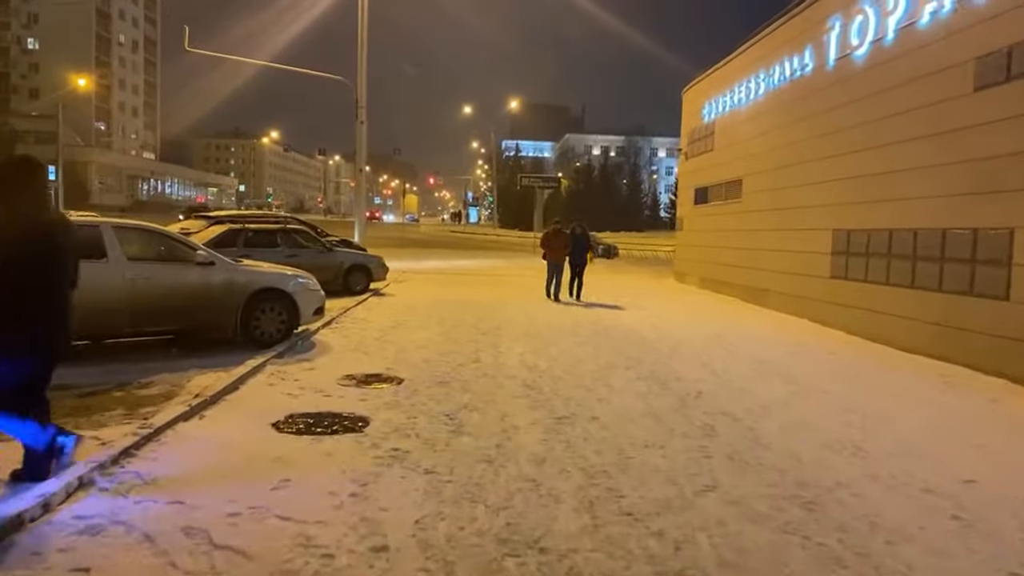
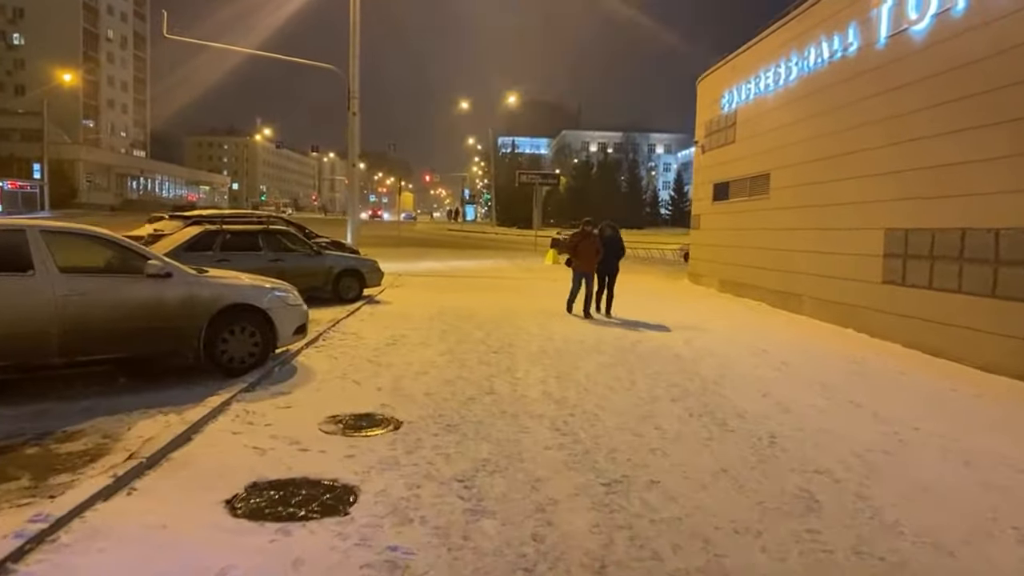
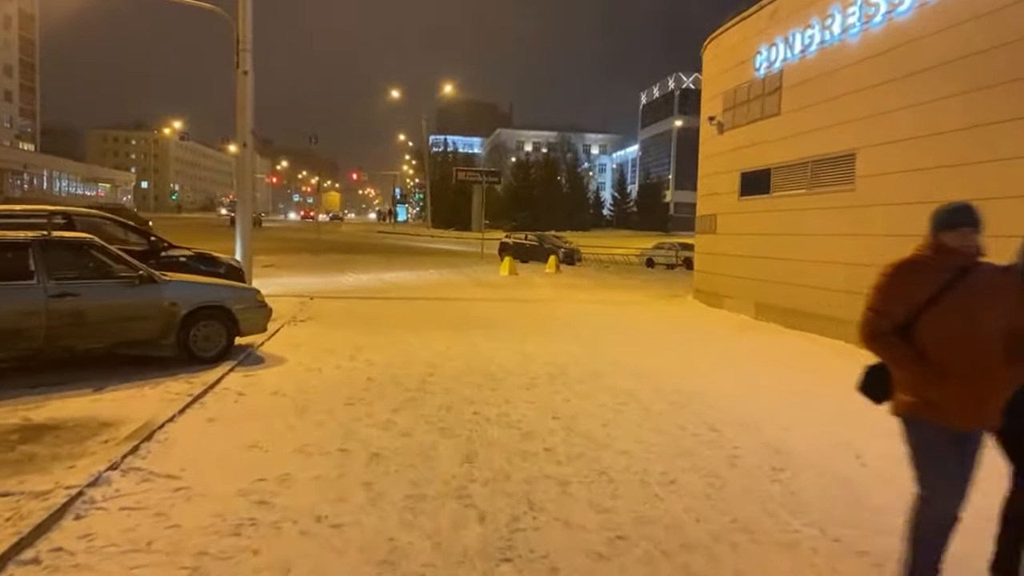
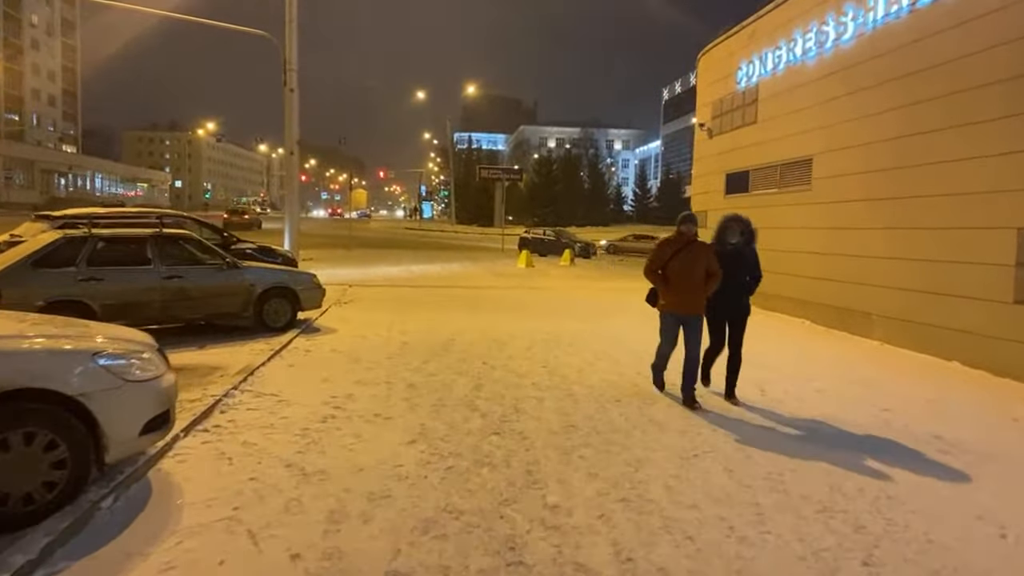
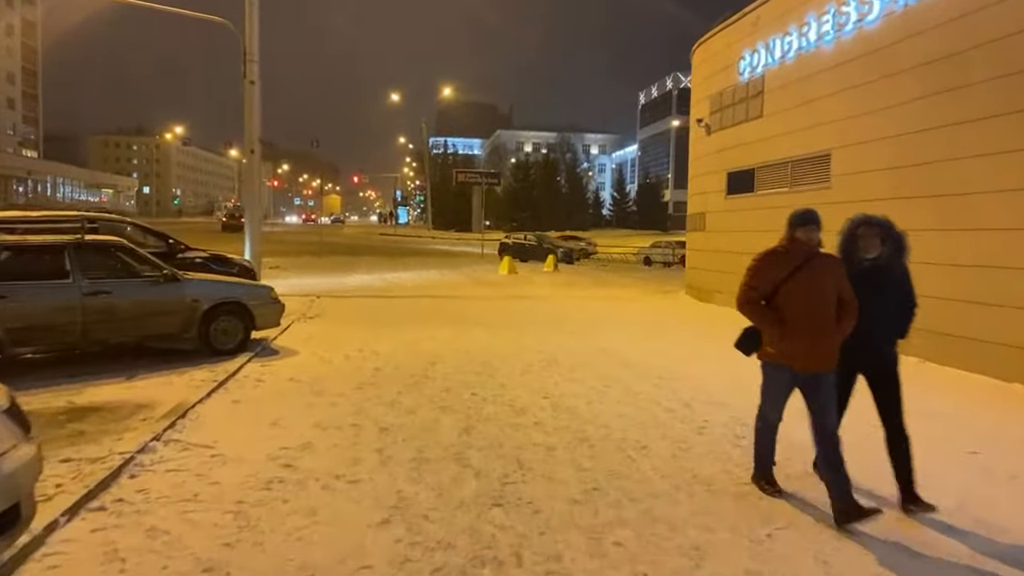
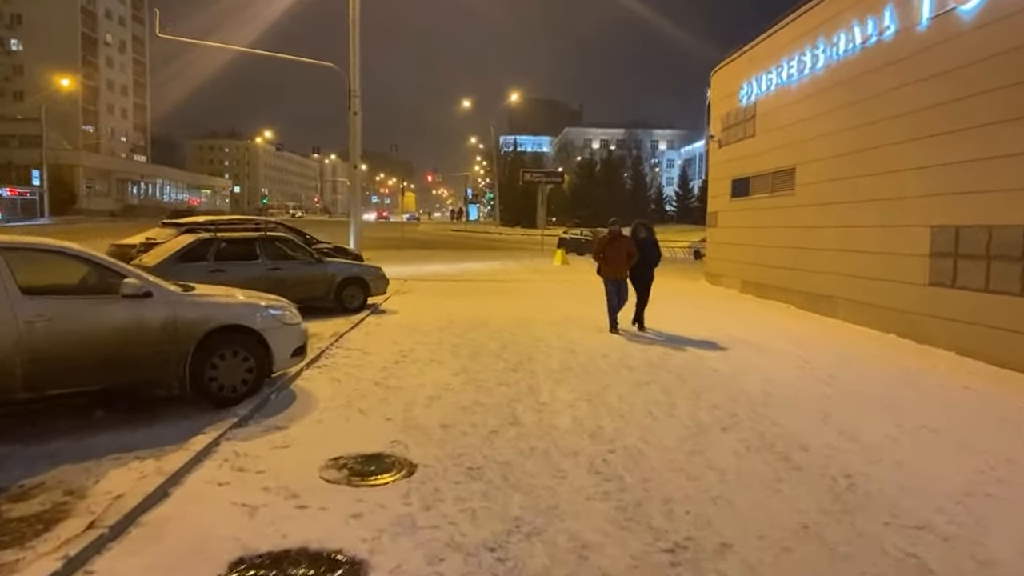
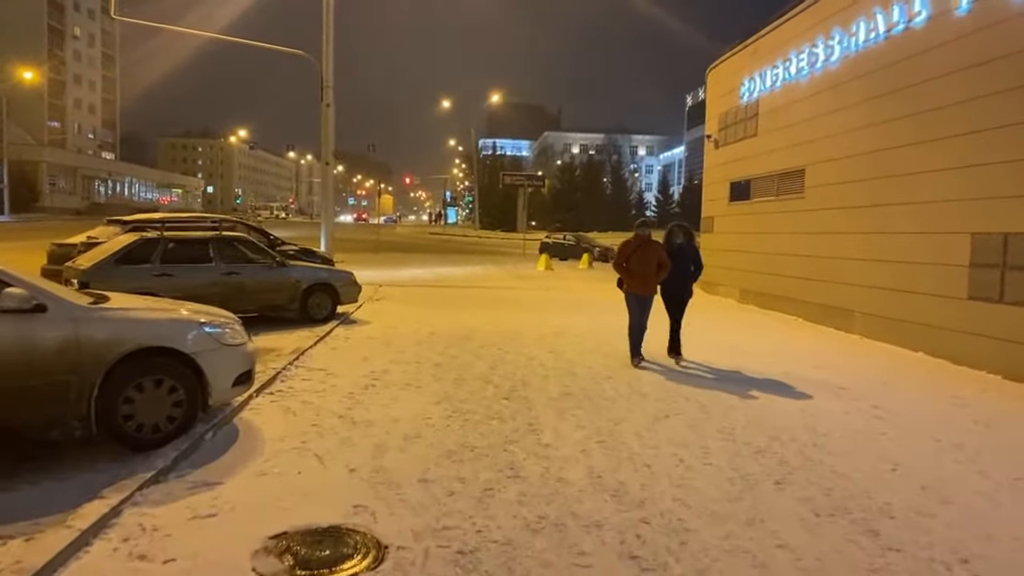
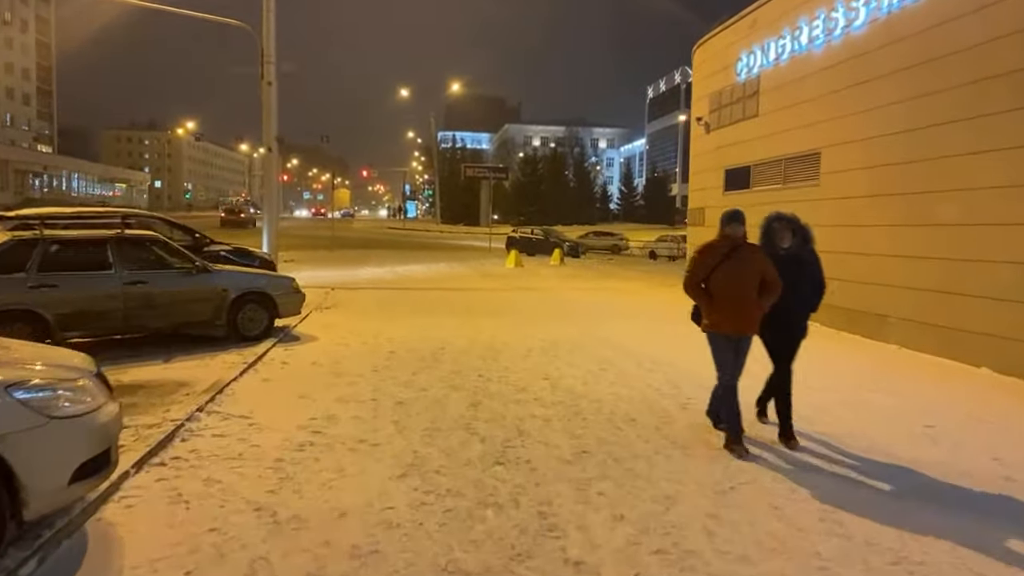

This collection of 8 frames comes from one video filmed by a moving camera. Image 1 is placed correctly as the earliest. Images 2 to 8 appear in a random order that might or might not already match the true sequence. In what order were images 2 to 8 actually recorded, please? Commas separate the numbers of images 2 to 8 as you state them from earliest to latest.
2, 6, 7, 4, 8, 5, 3
